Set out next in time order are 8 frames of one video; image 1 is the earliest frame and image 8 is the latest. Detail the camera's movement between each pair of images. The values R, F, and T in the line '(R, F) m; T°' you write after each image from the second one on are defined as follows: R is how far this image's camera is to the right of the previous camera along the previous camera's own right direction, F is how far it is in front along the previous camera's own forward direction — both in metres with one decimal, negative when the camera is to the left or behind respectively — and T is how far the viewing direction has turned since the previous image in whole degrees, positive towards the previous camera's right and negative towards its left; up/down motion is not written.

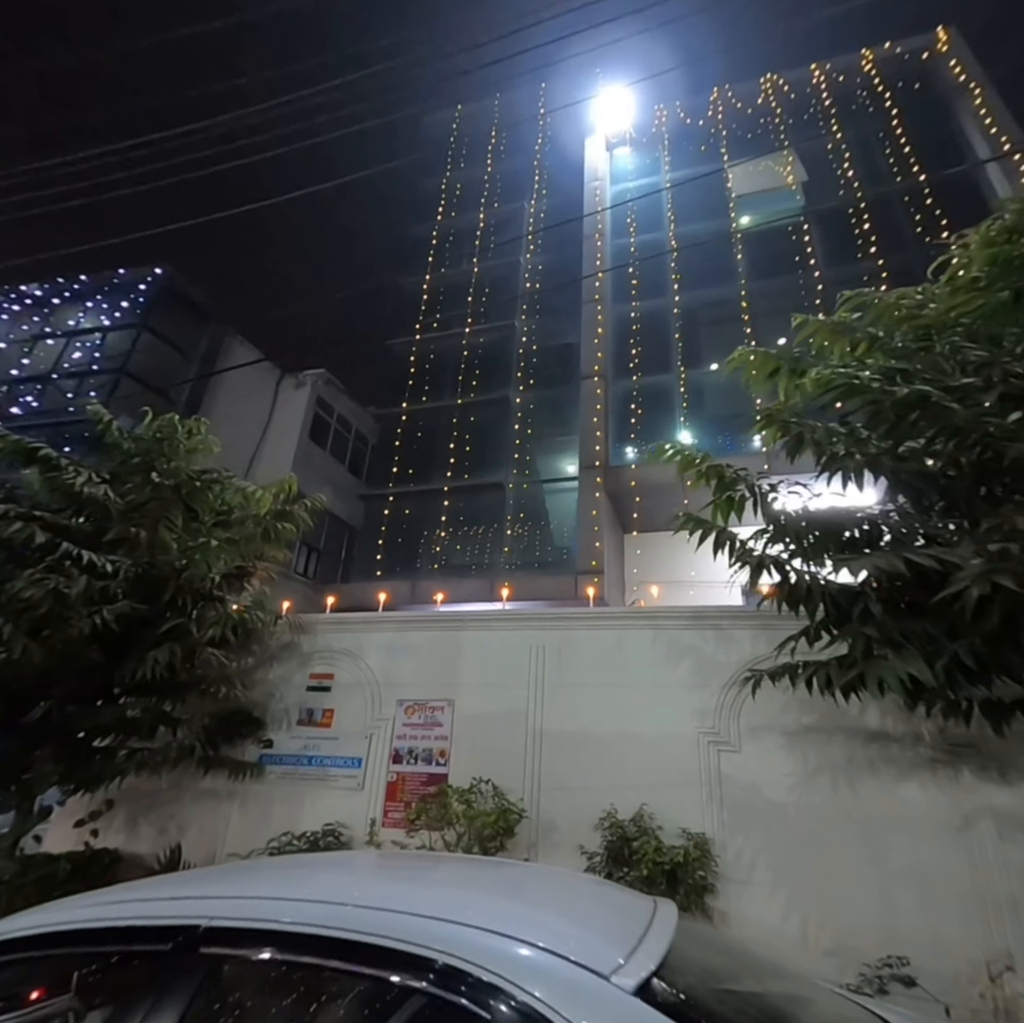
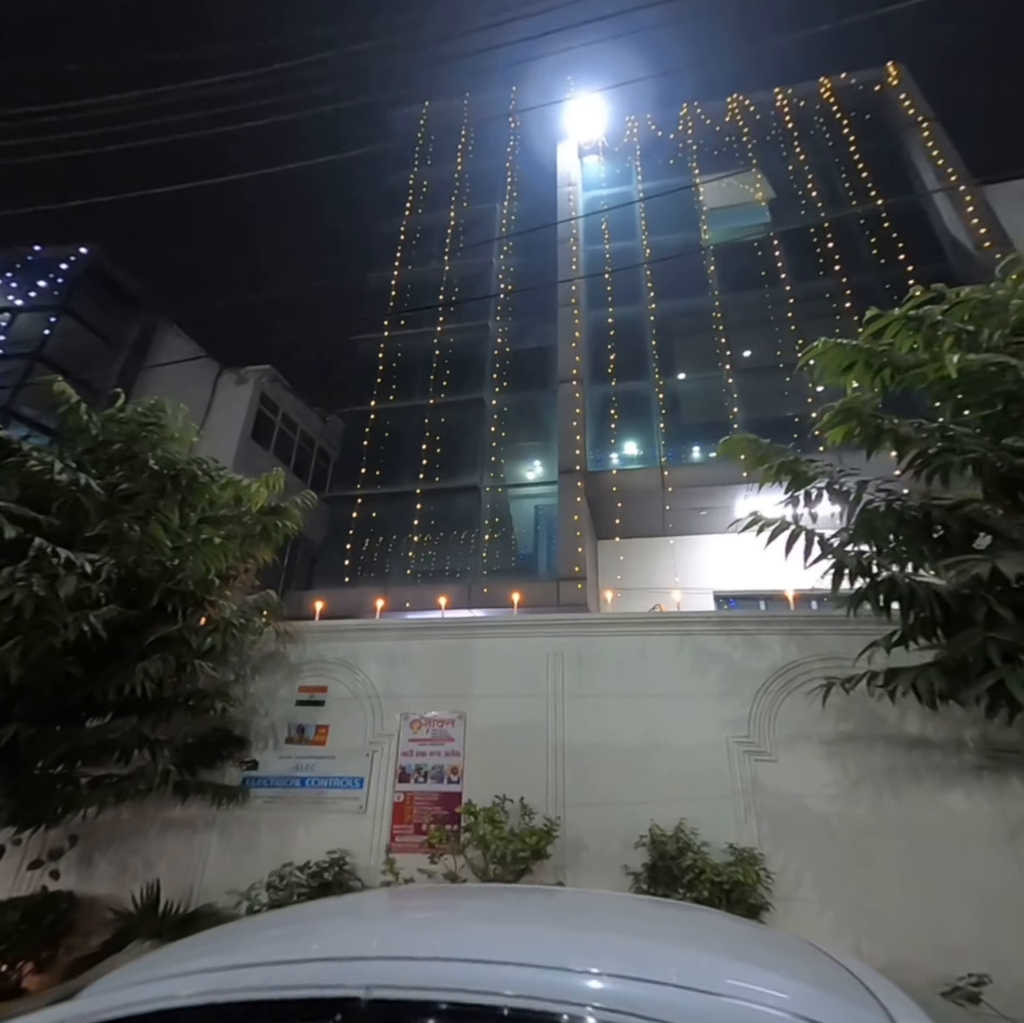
(-0.5, +0.2) m; +5°
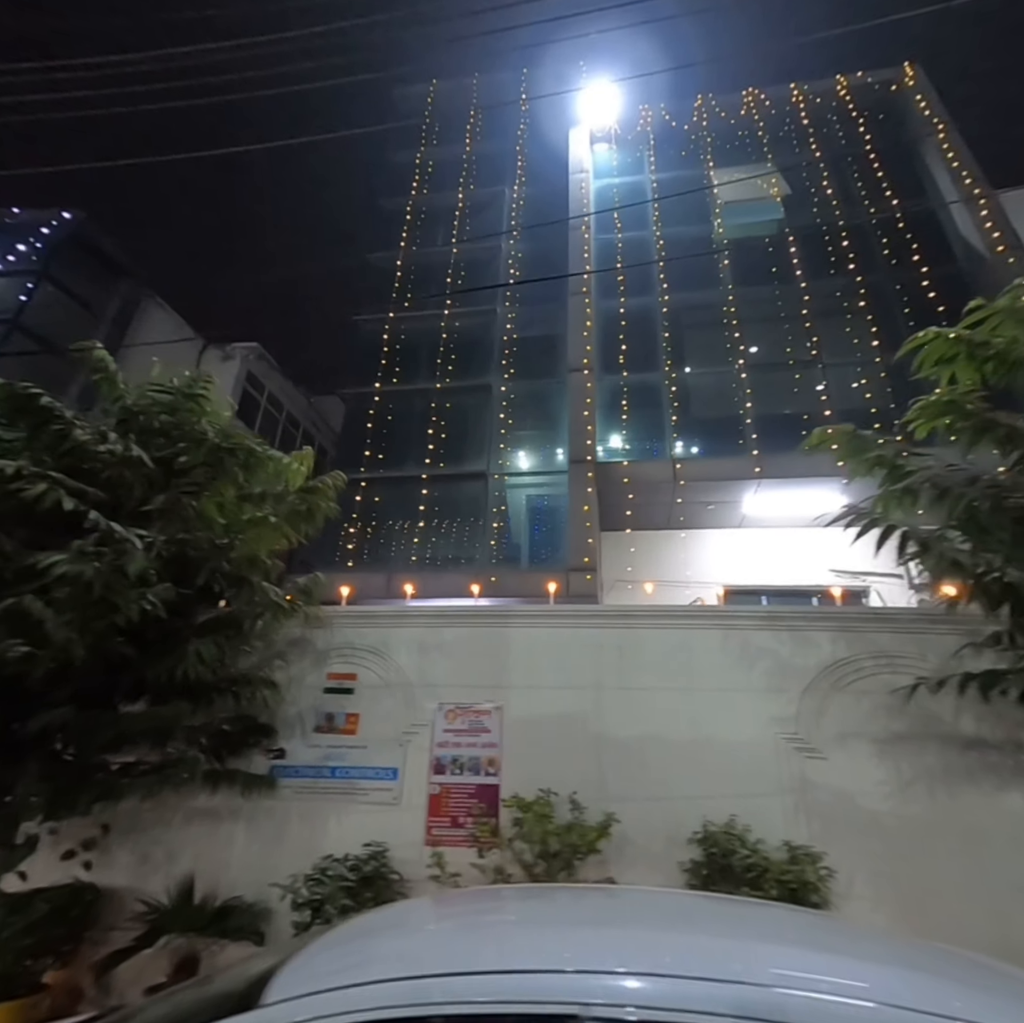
(-0.4, +0.1) m; +2°
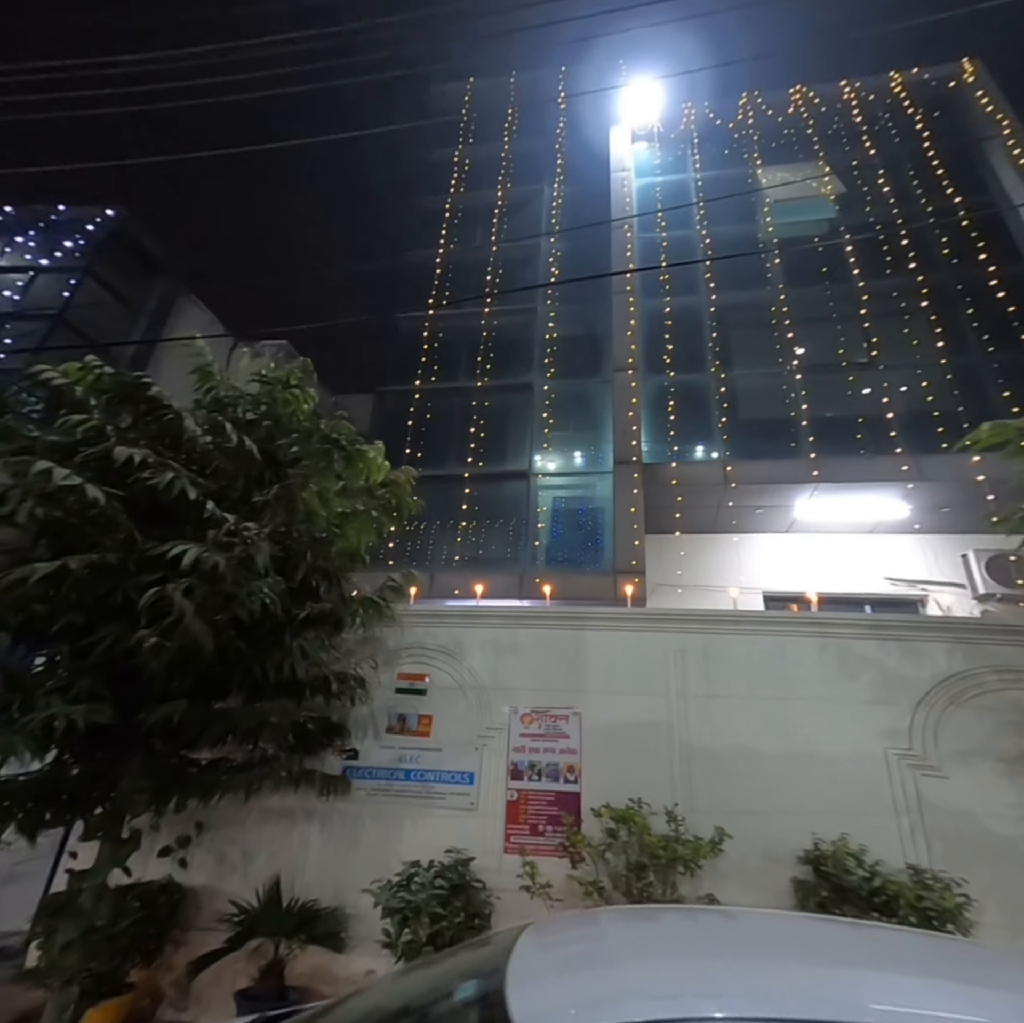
(-0.4, +0.1) m; -1°
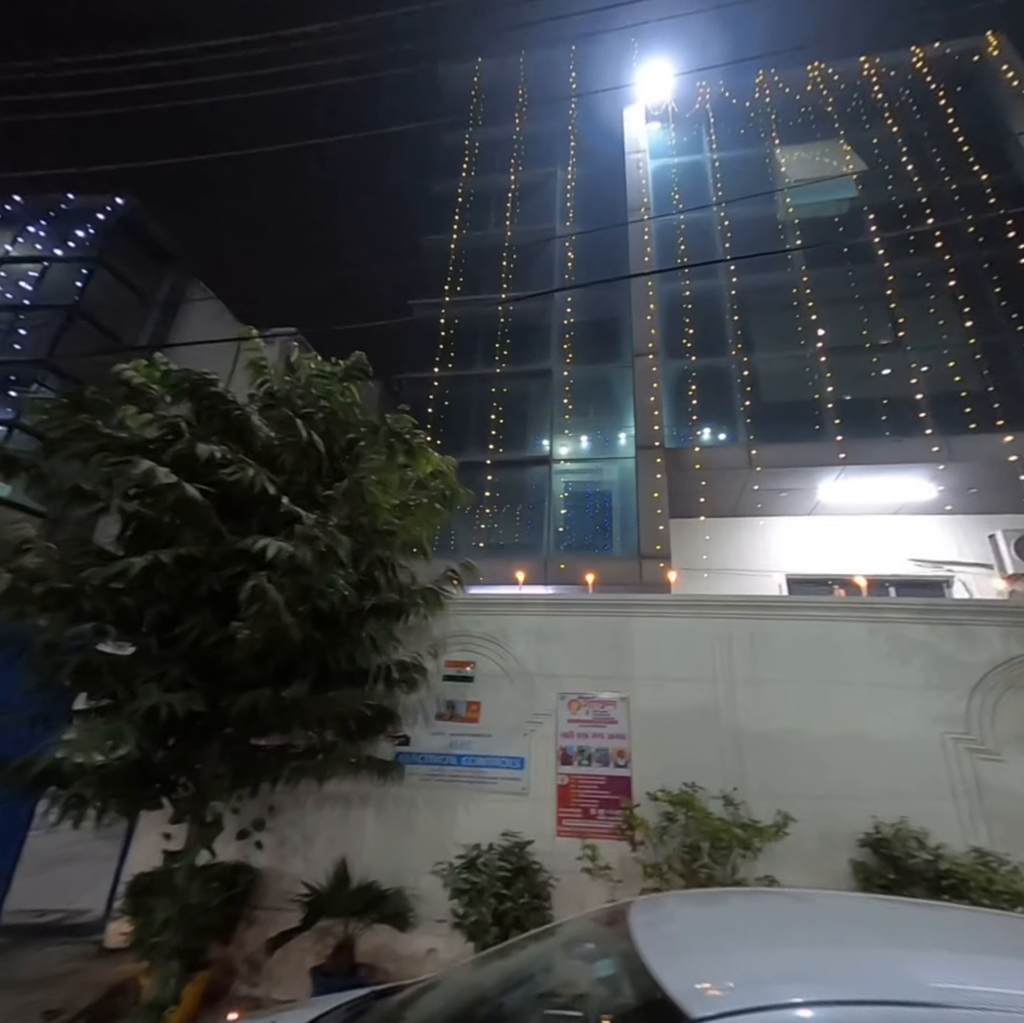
(-0.2, 0.0) m; -1°
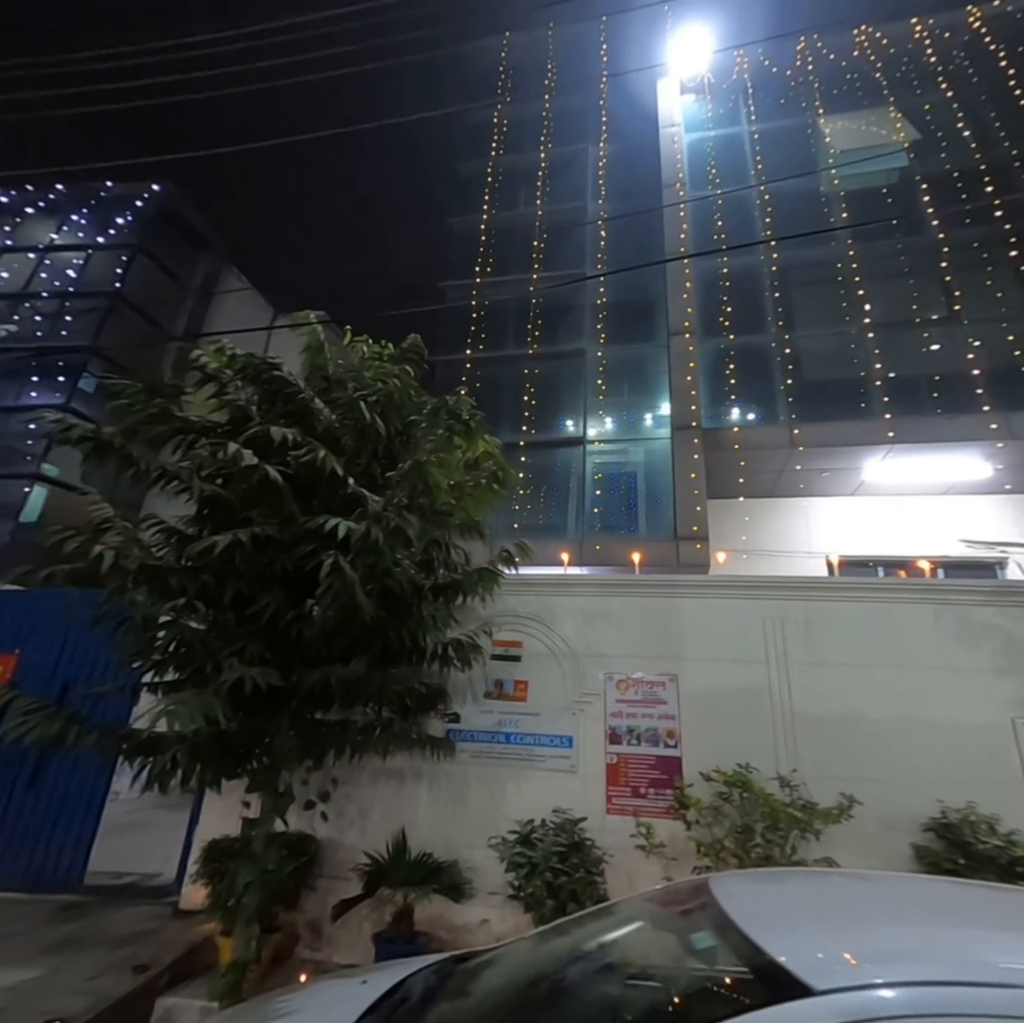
(-0.1, 0.0) m; -2°
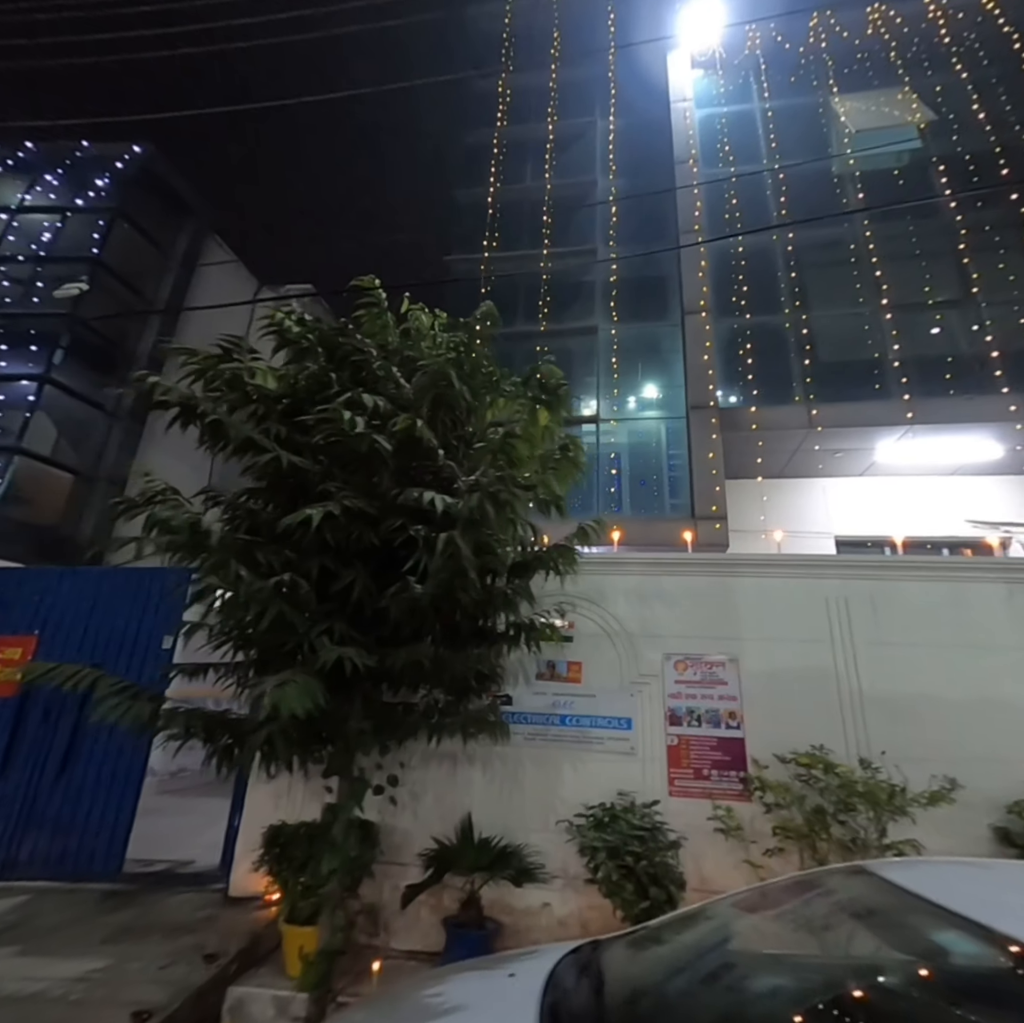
(-0.5, +0.1) m; +2°
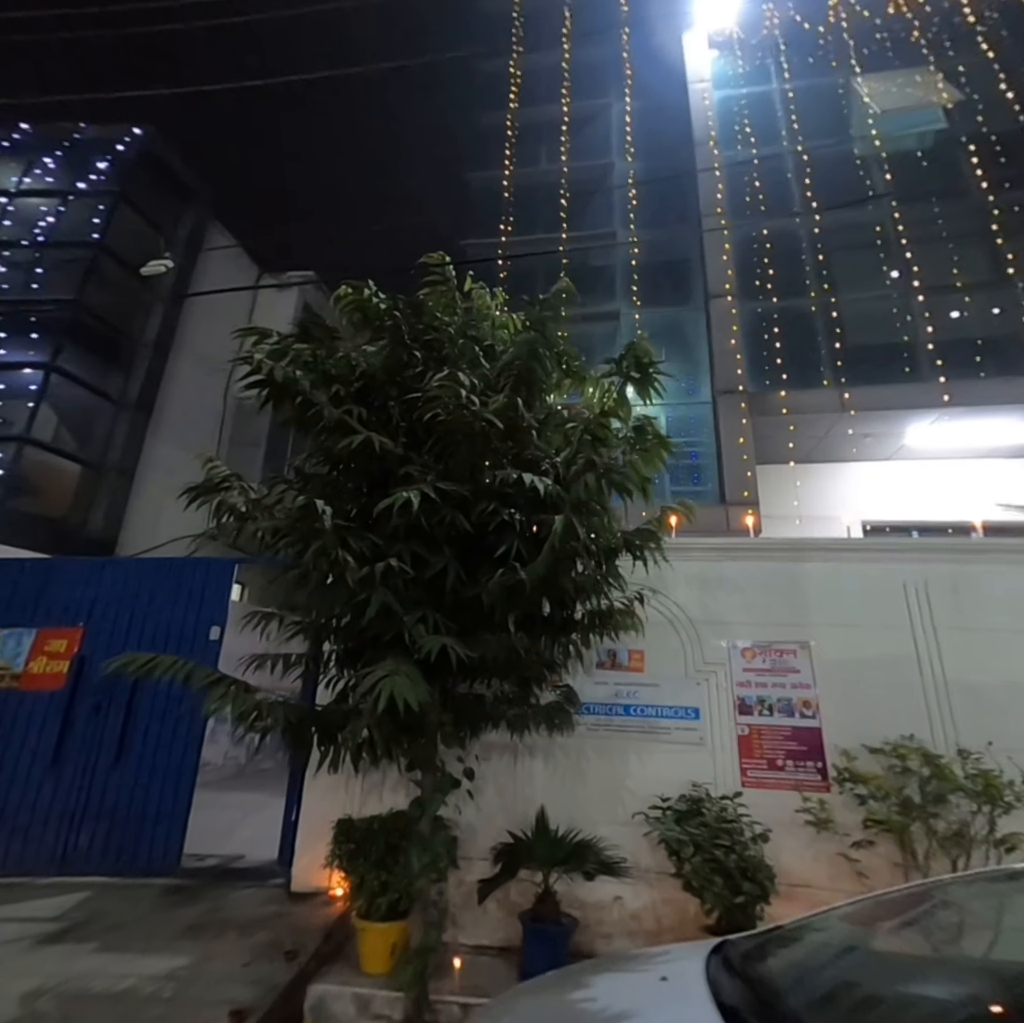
(-0.4, +0.1) m; 0°
